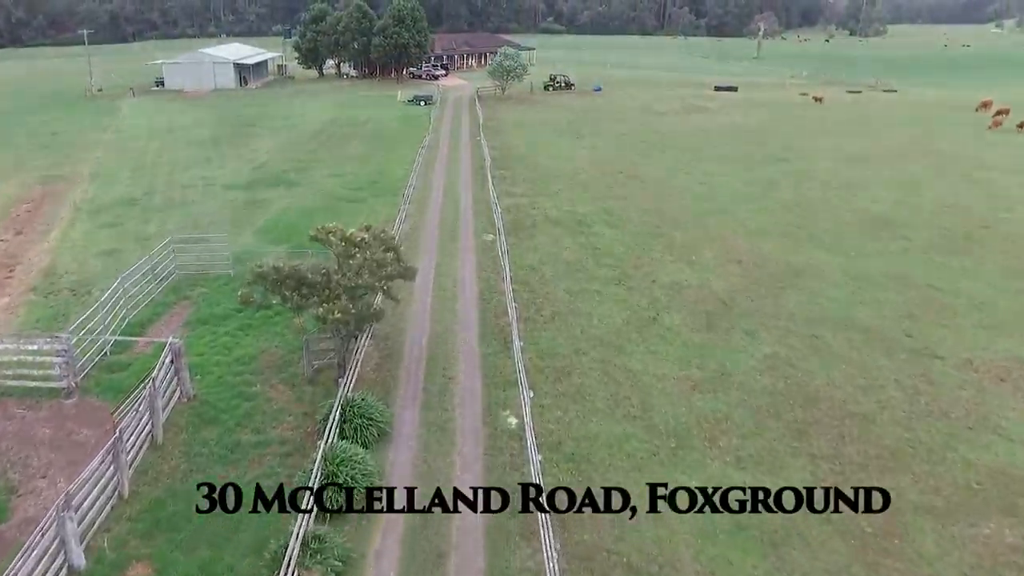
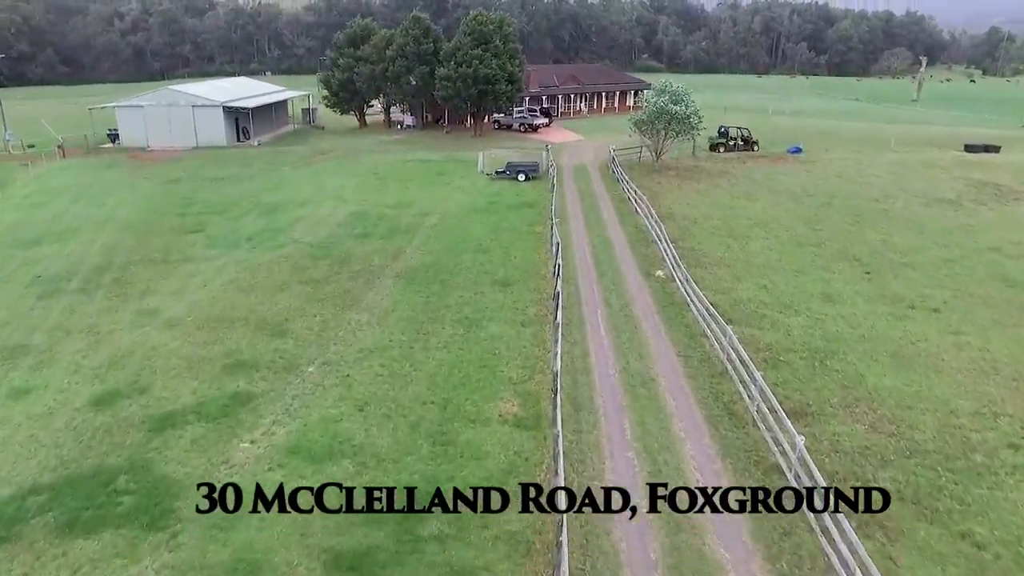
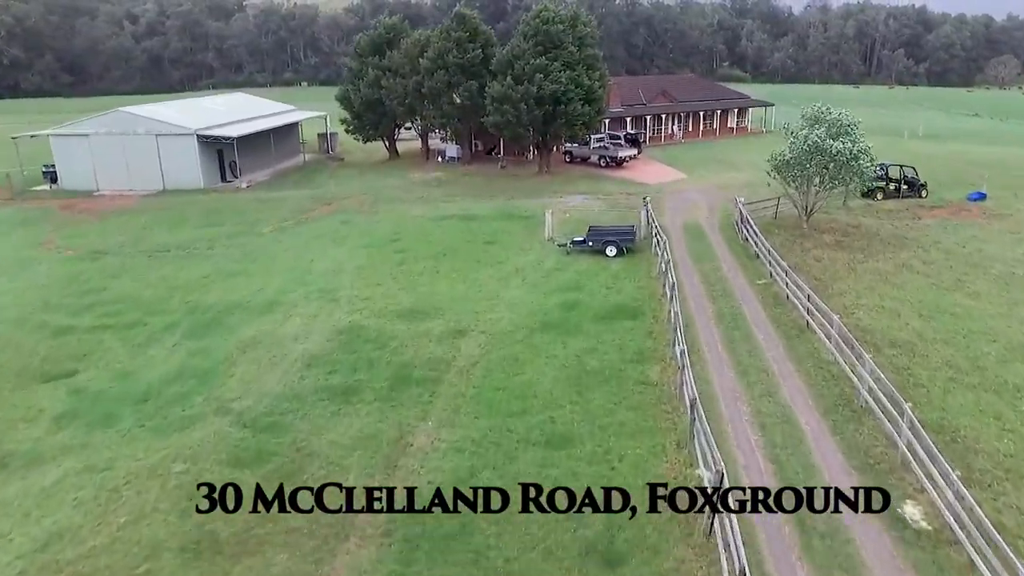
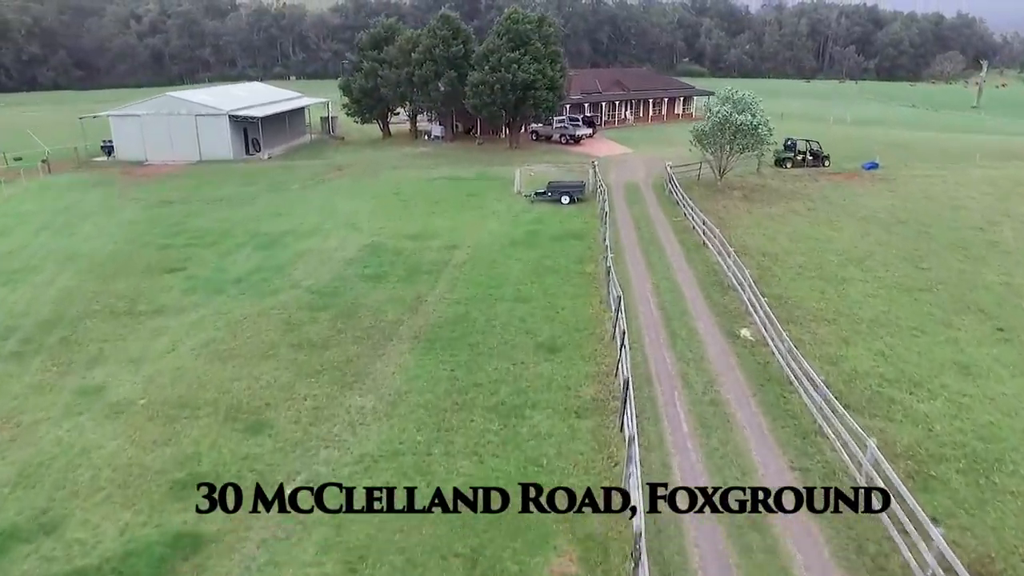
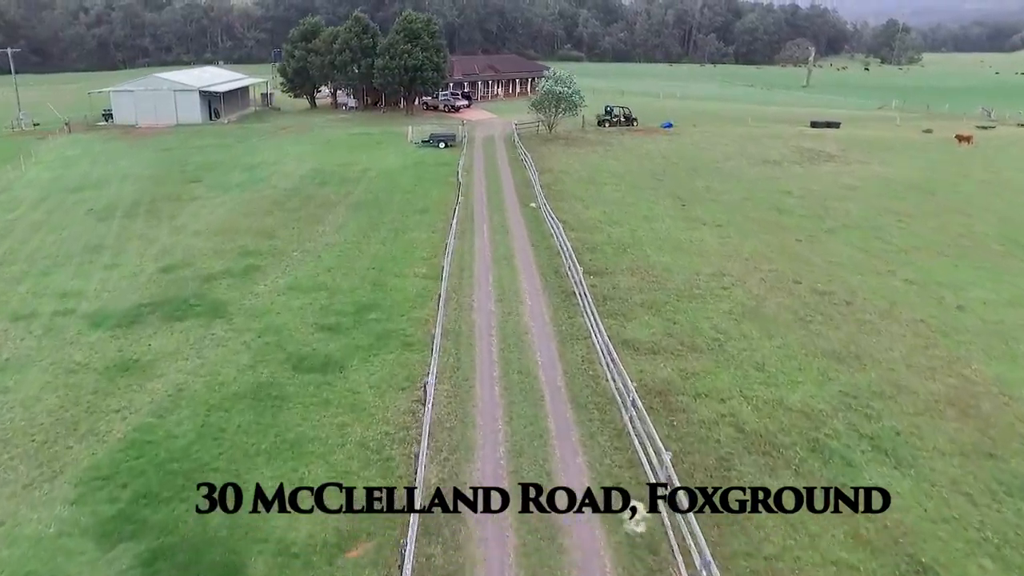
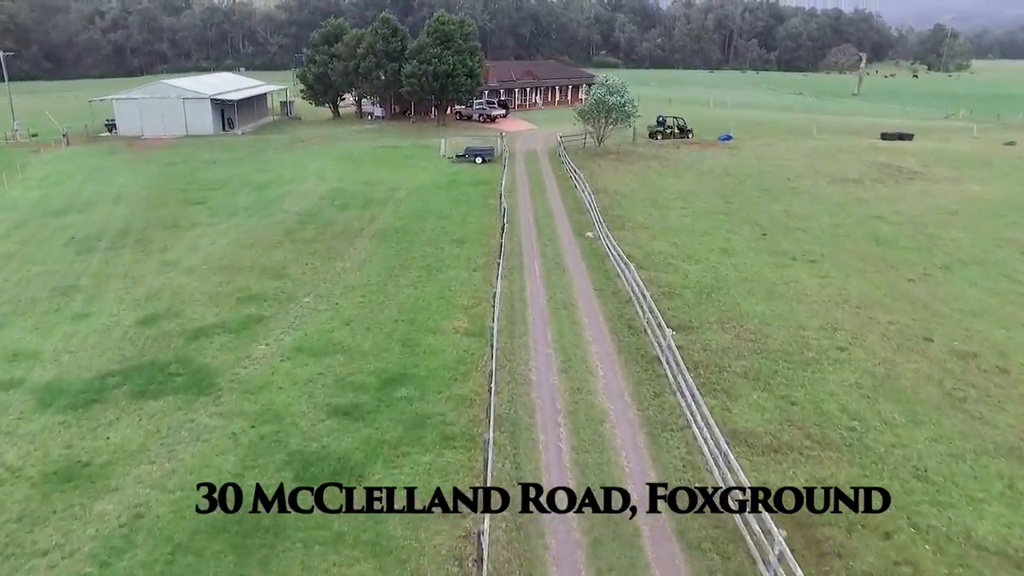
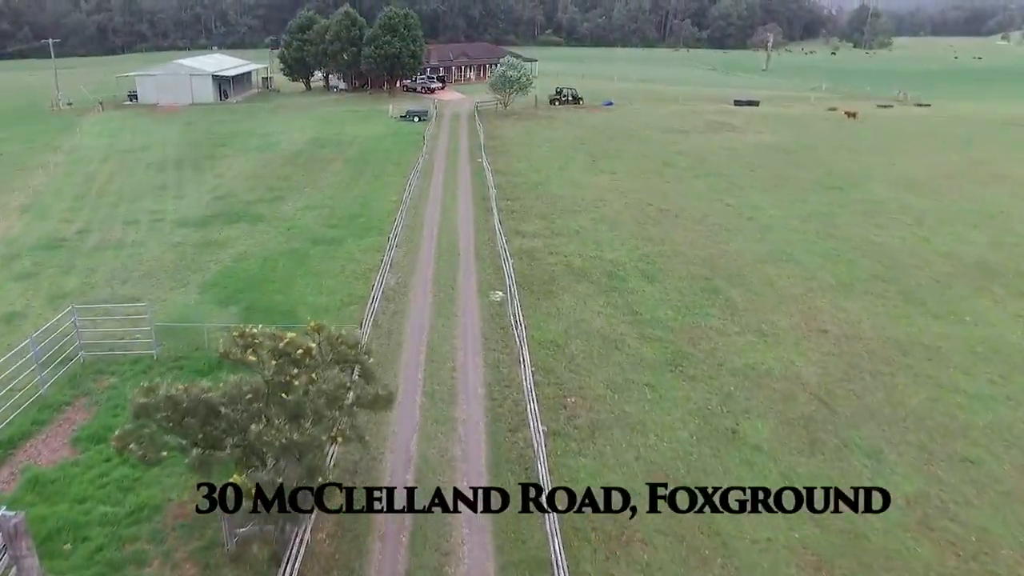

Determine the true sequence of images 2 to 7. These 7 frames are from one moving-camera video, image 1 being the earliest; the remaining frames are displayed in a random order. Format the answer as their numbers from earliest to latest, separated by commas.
7, 5, 6, 2, 4, 3
